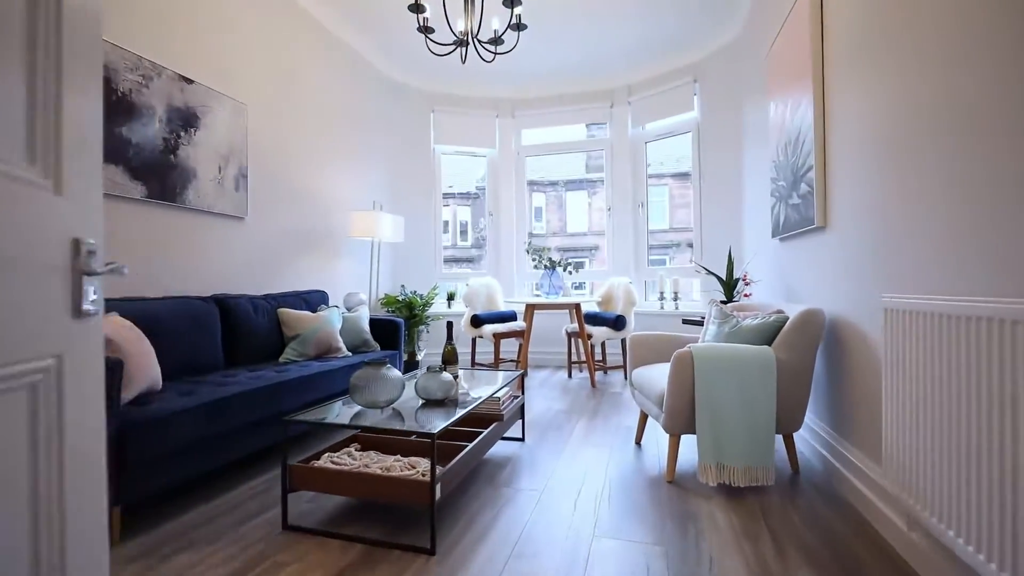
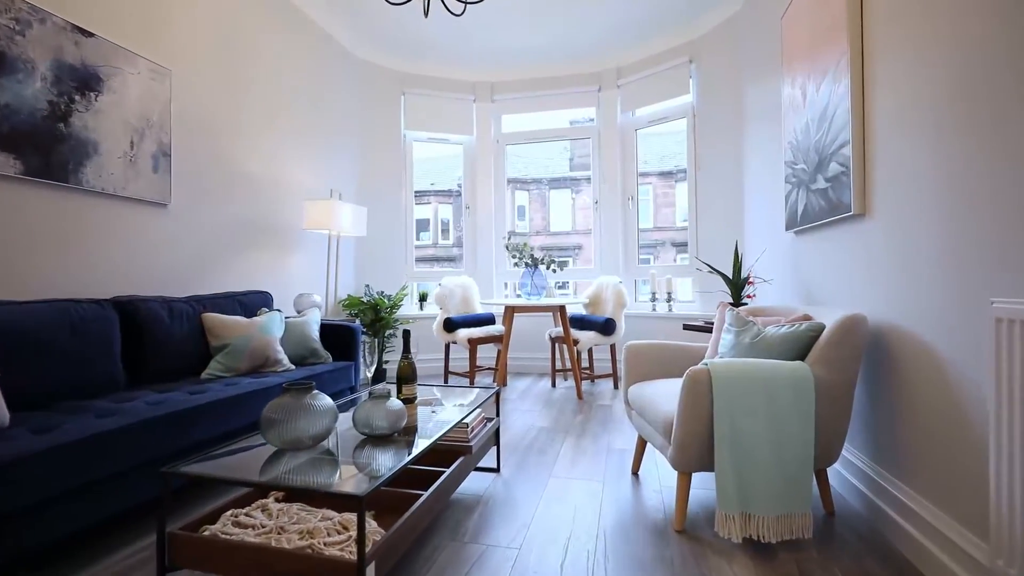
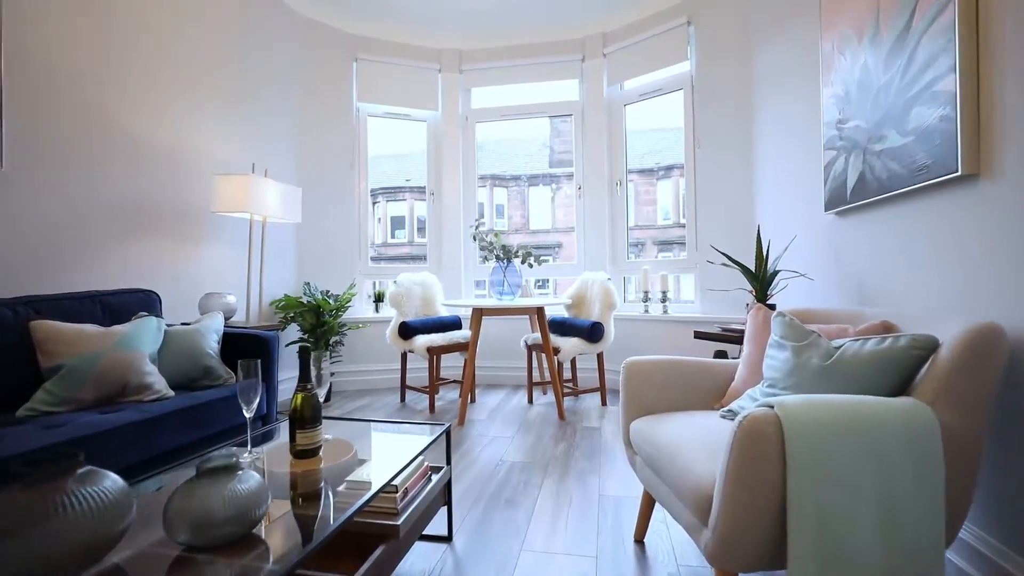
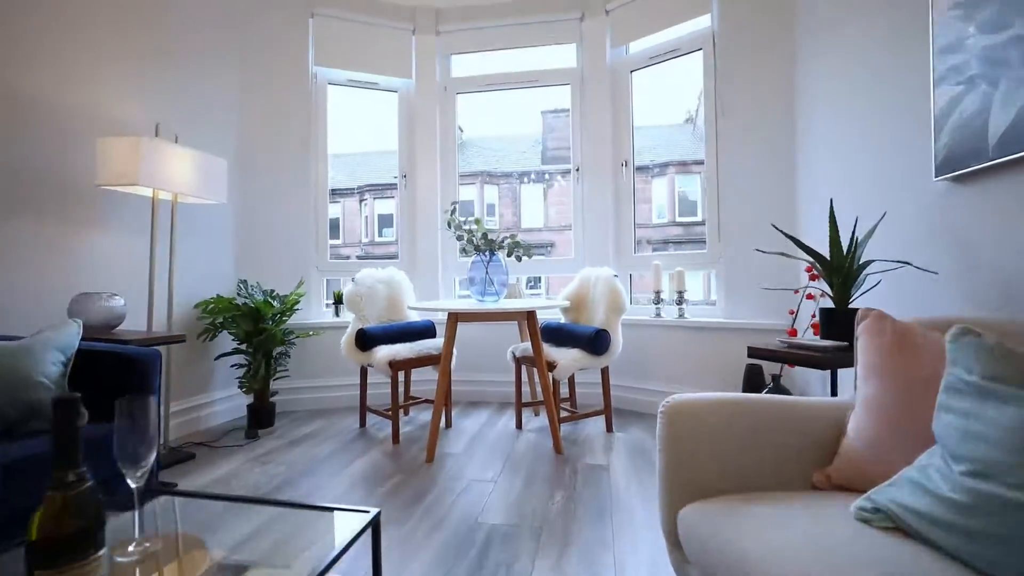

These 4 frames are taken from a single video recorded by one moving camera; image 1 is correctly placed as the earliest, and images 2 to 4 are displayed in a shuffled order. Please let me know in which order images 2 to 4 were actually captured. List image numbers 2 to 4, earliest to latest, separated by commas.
2, 3, 4
